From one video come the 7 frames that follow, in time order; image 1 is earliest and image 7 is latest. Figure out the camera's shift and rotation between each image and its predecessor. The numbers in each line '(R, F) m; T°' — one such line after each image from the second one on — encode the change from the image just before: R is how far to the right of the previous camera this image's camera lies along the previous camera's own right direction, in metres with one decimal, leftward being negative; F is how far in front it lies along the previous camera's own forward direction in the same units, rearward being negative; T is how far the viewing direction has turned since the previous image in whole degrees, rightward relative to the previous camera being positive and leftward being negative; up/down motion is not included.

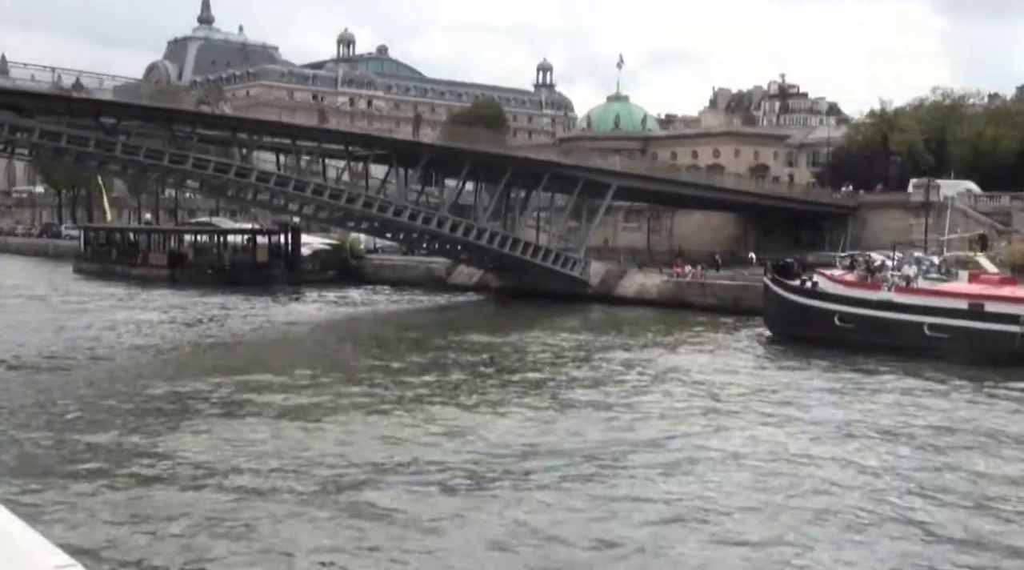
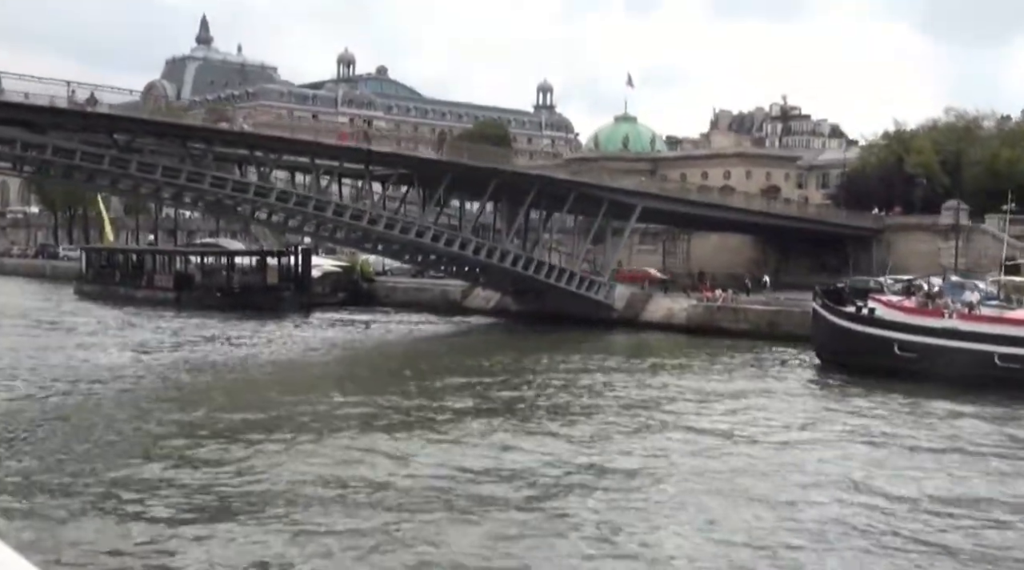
(-0.9, +1.1) m; 0°
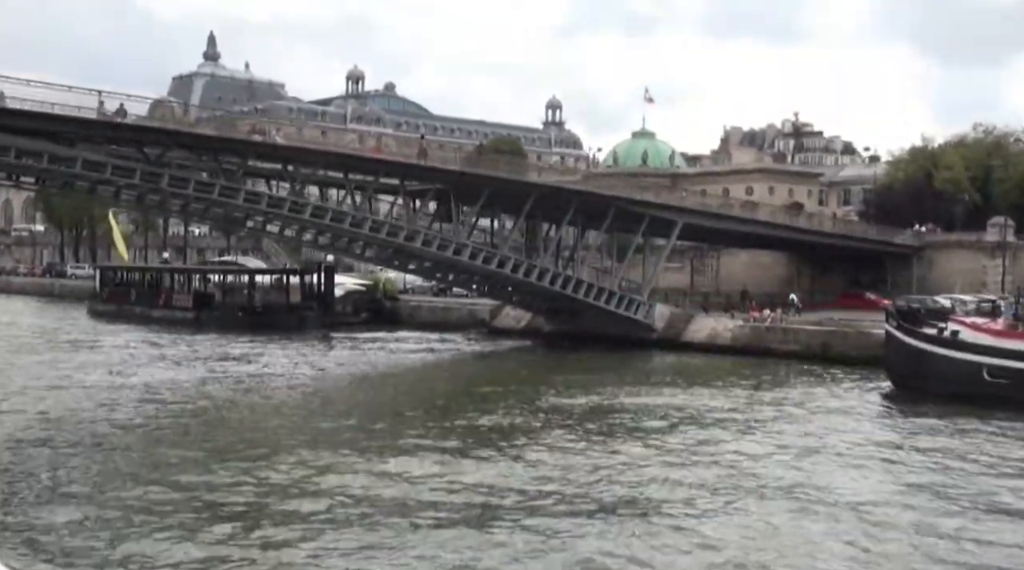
(-1.1, +1.2) m; 0°
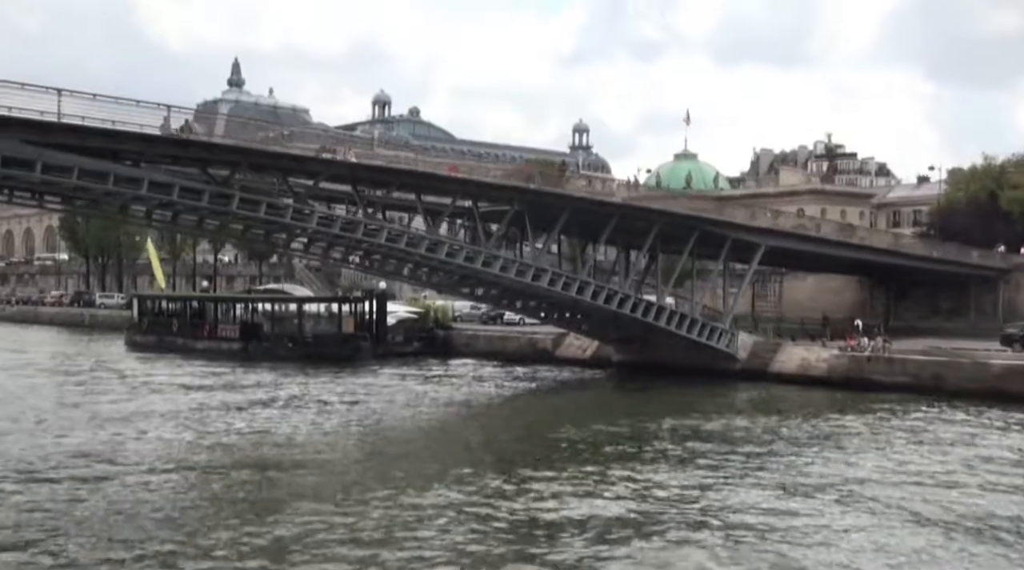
(-1.7, +1.9) m; -1°
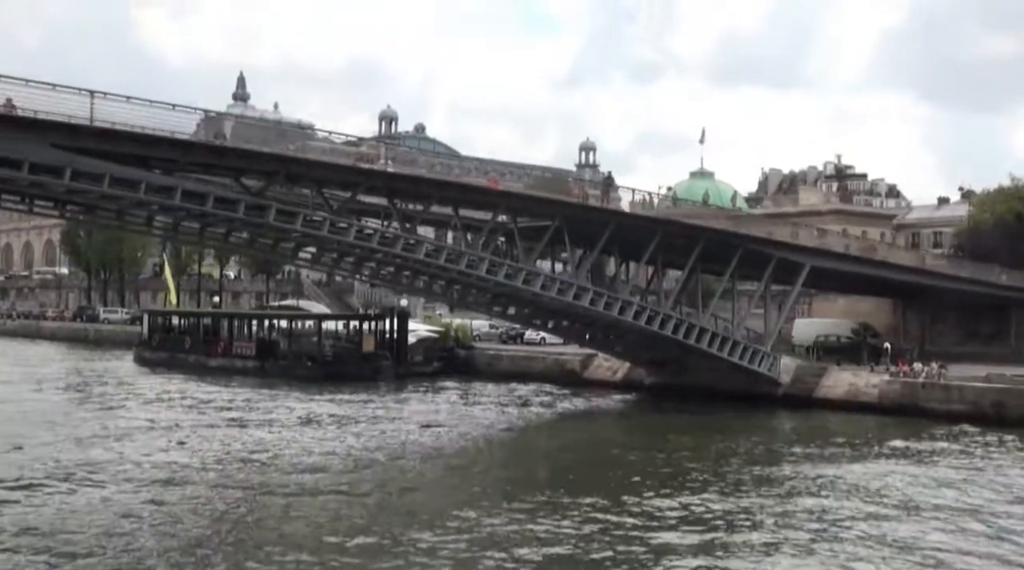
(-1.0, +1.2) m; 0°
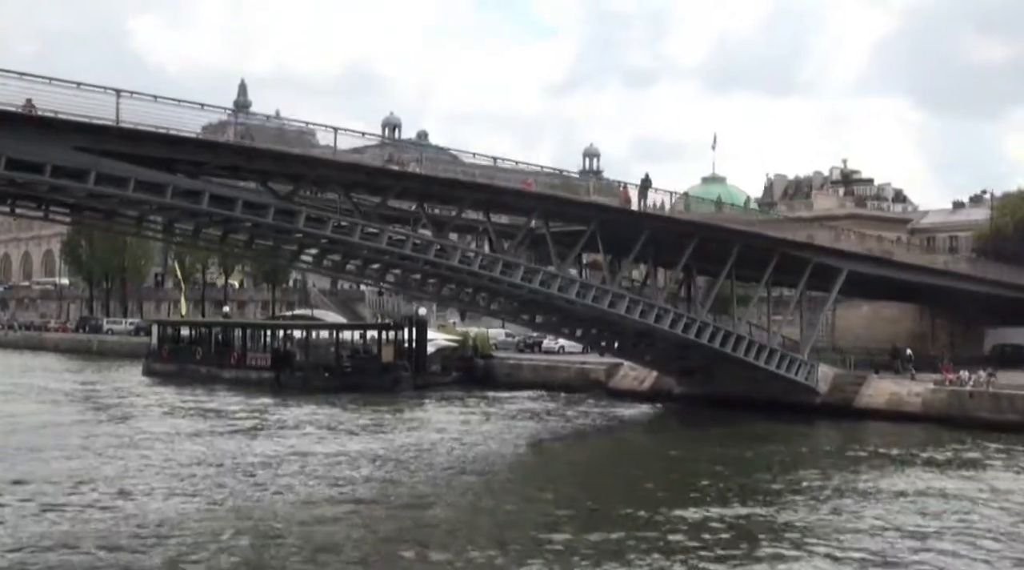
(-0.8, +1.0) m; 0°
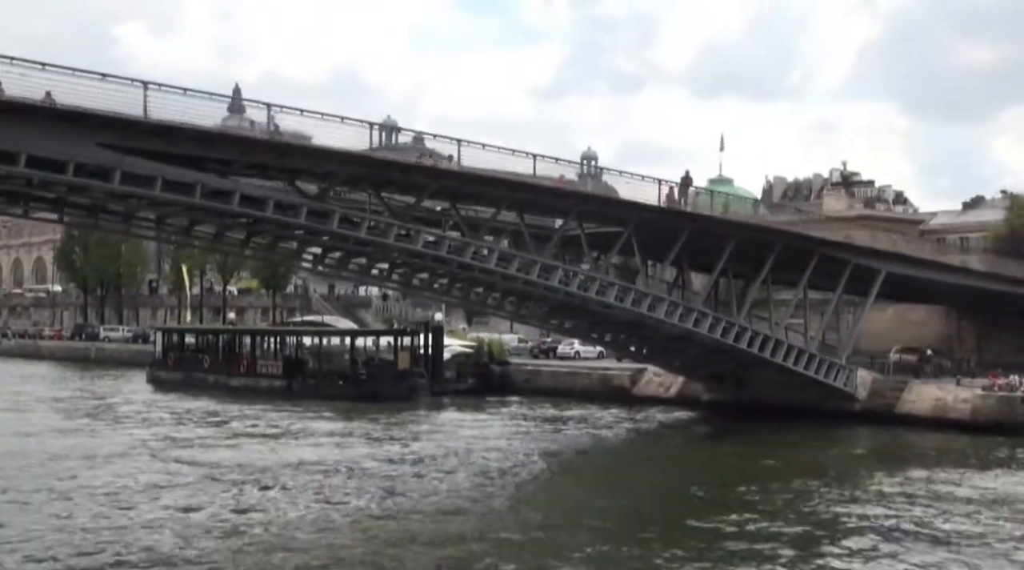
(-1.0, +1.1) m; +1°
